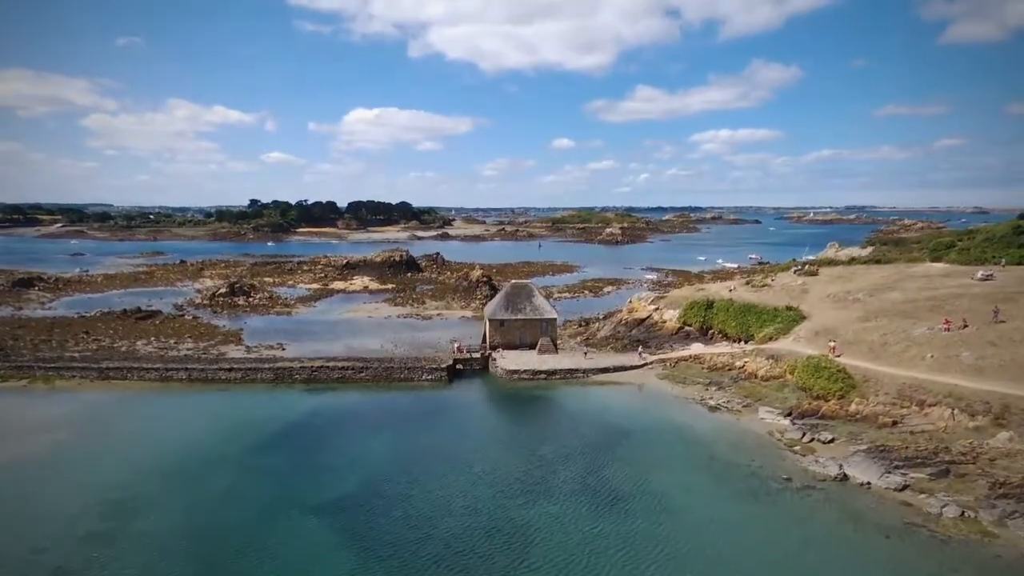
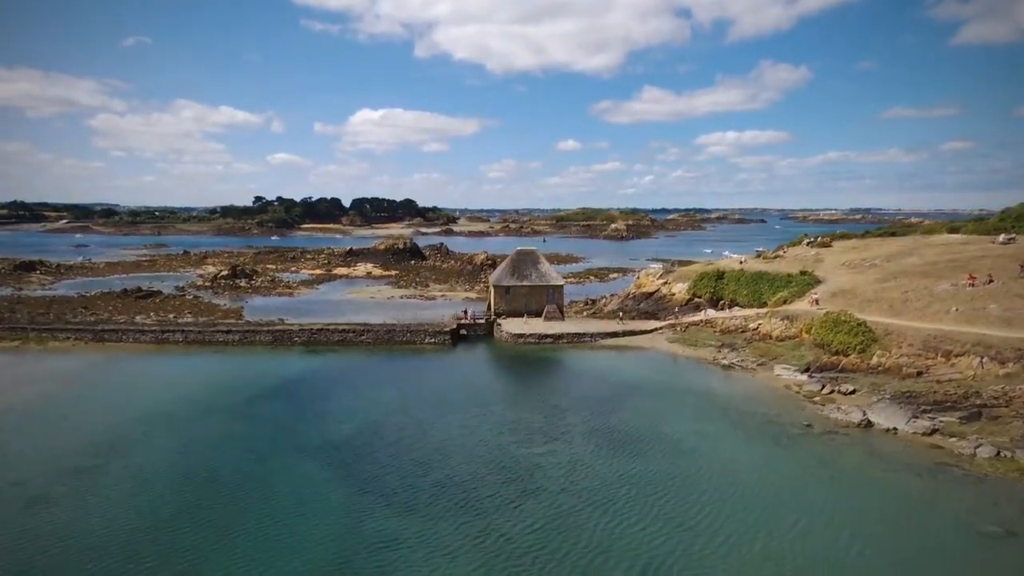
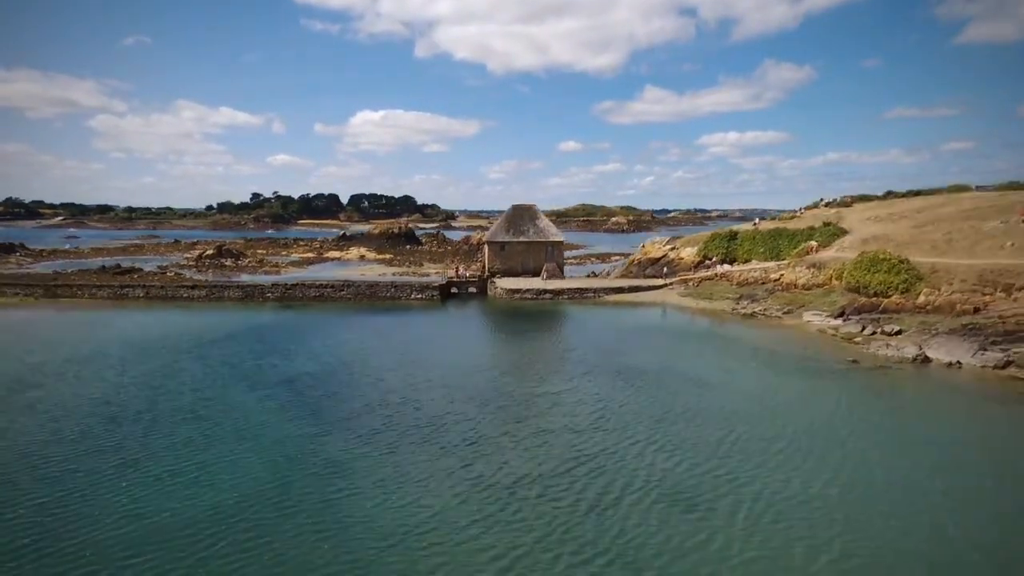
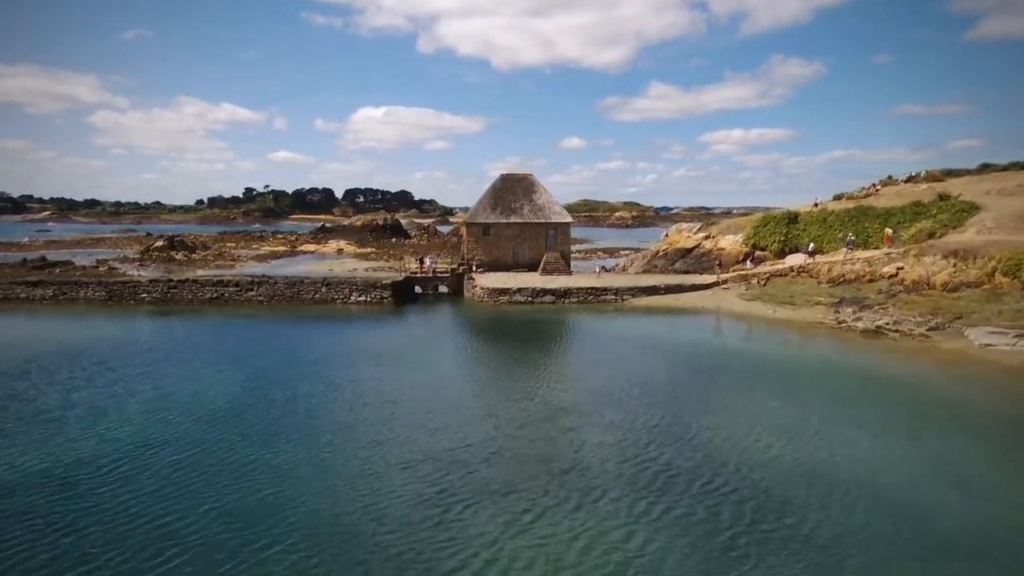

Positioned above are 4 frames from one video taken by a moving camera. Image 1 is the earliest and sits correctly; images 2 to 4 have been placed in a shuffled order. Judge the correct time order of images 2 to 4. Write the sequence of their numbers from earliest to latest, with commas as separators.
2, 3, 4
